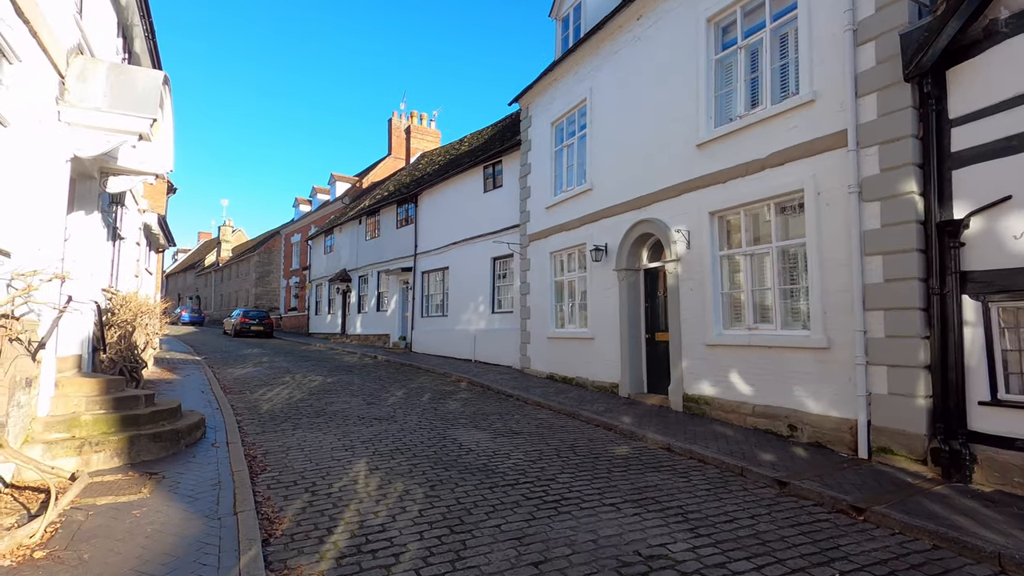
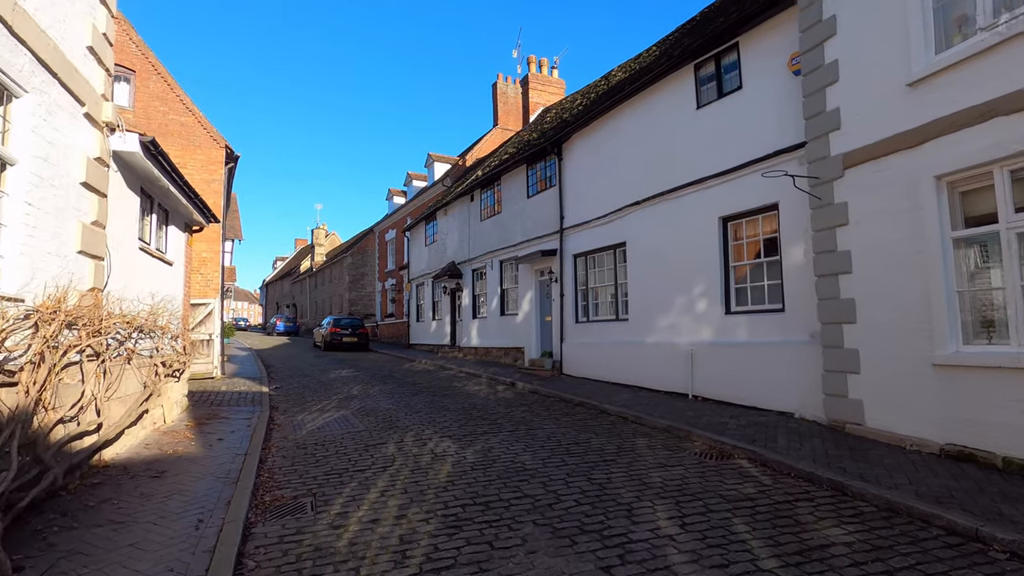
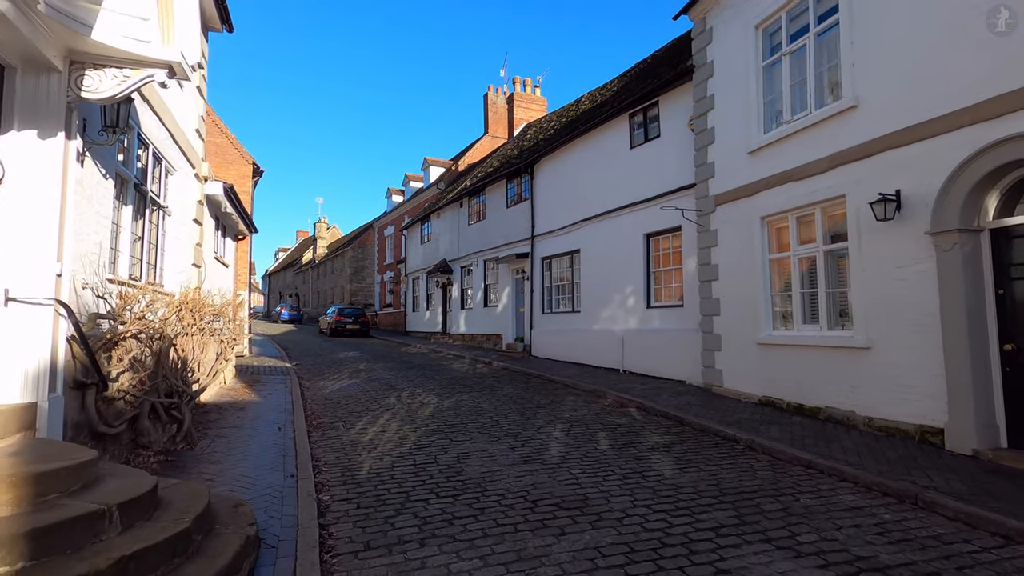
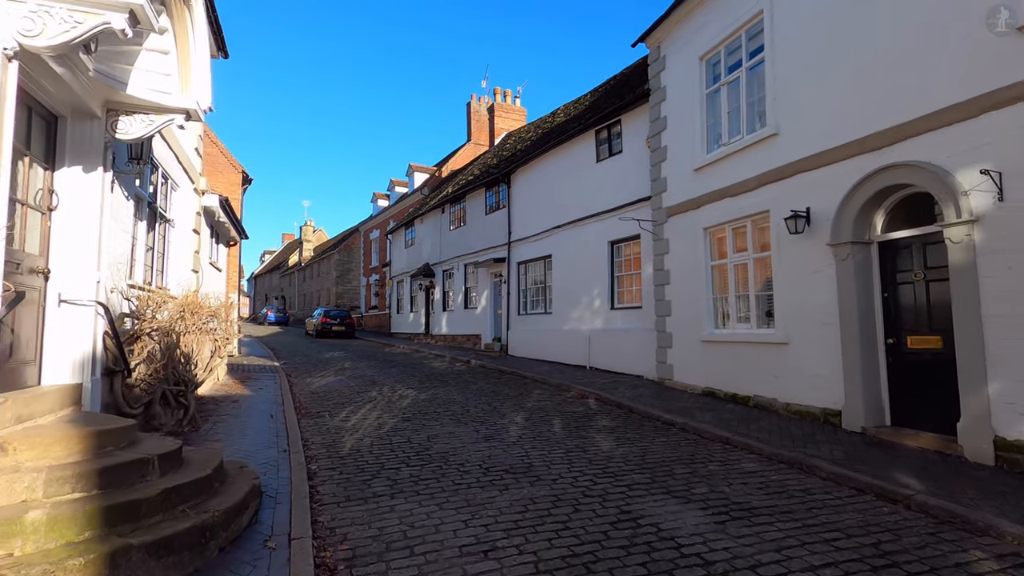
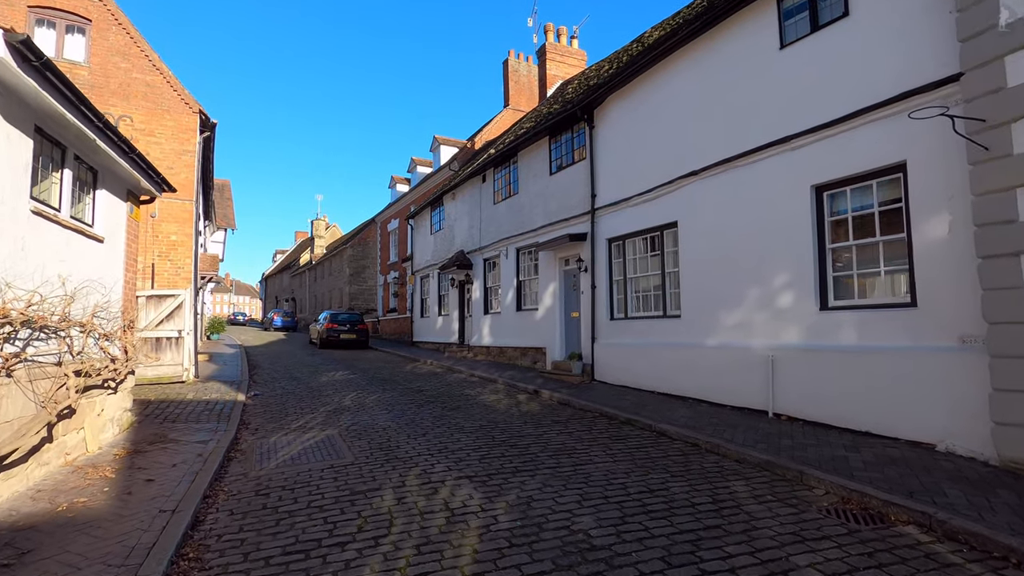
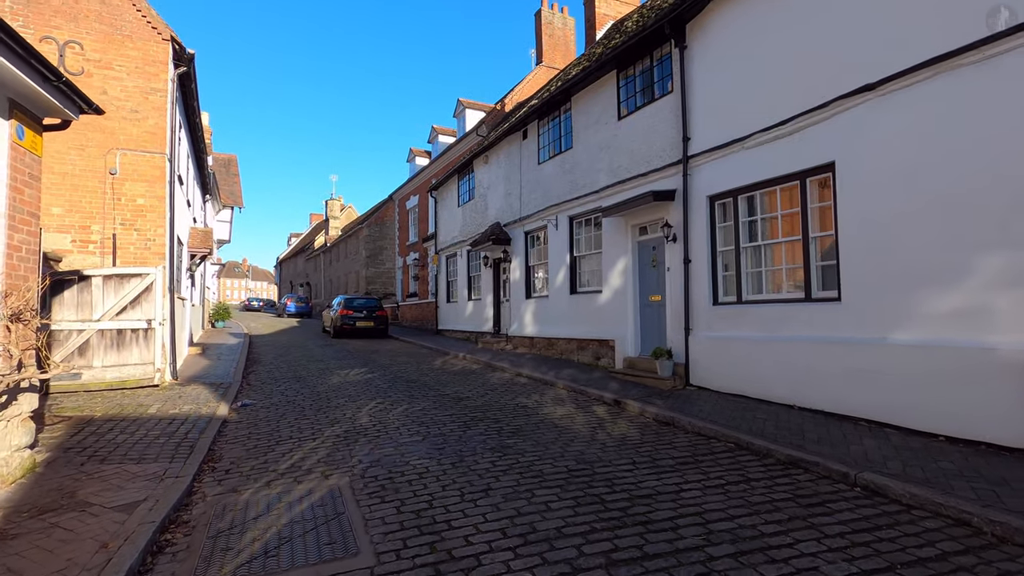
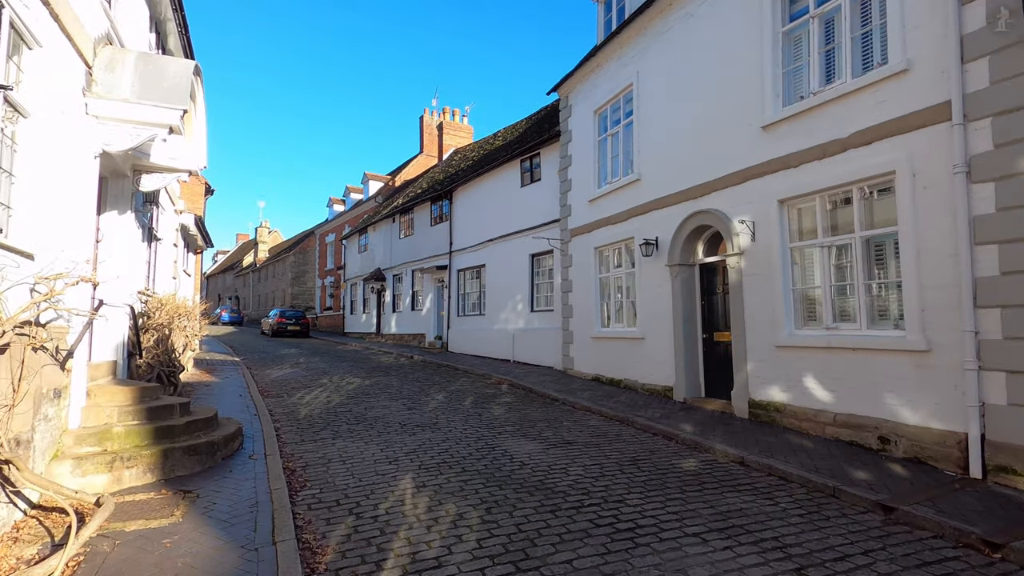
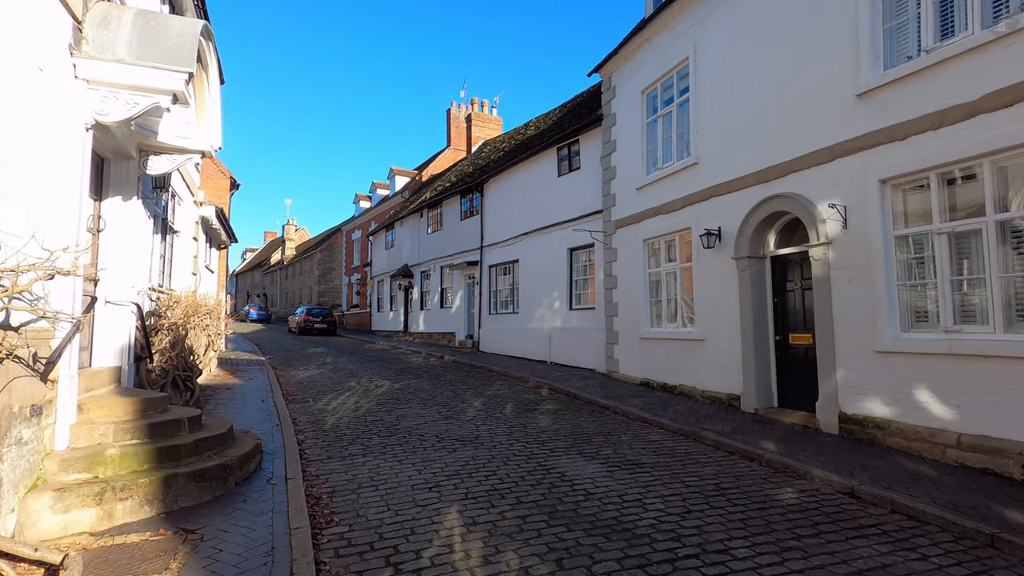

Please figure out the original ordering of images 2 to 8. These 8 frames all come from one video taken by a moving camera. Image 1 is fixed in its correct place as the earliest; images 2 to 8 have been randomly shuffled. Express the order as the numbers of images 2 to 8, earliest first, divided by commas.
7, 8, 4, 3, 2, 5, 6
